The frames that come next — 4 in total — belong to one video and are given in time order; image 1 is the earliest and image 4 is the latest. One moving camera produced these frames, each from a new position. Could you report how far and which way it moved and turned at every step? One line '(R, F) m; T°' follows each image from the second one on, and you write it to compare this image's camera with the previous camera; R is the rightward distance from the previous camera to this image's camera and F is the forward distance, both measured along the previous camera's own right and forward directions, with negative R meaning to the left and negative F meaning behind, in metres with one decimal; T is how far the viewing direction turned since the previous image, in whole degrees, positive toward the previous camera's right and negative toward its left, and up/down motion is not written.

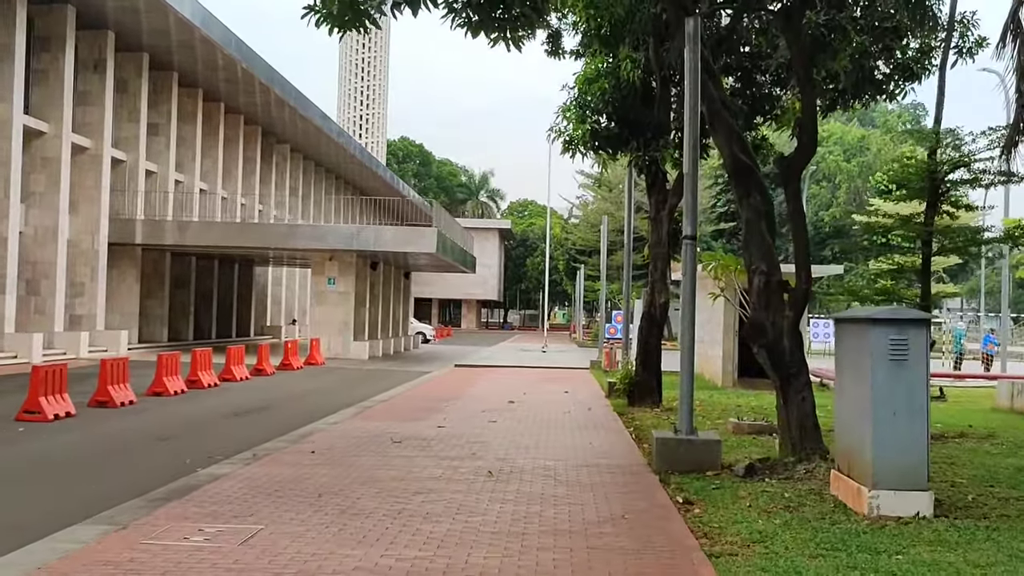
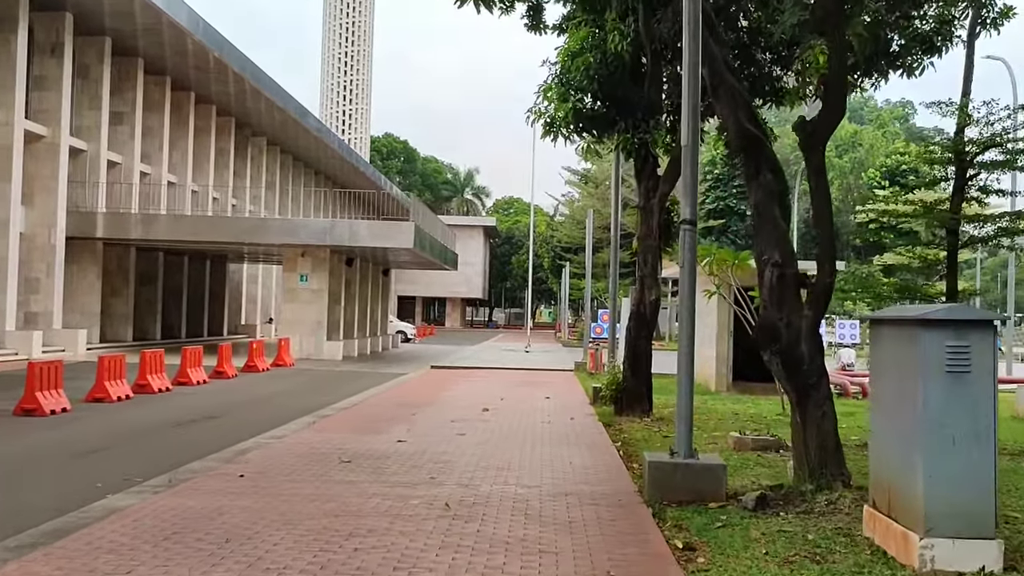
(+0.2, +1.5) m; +1°
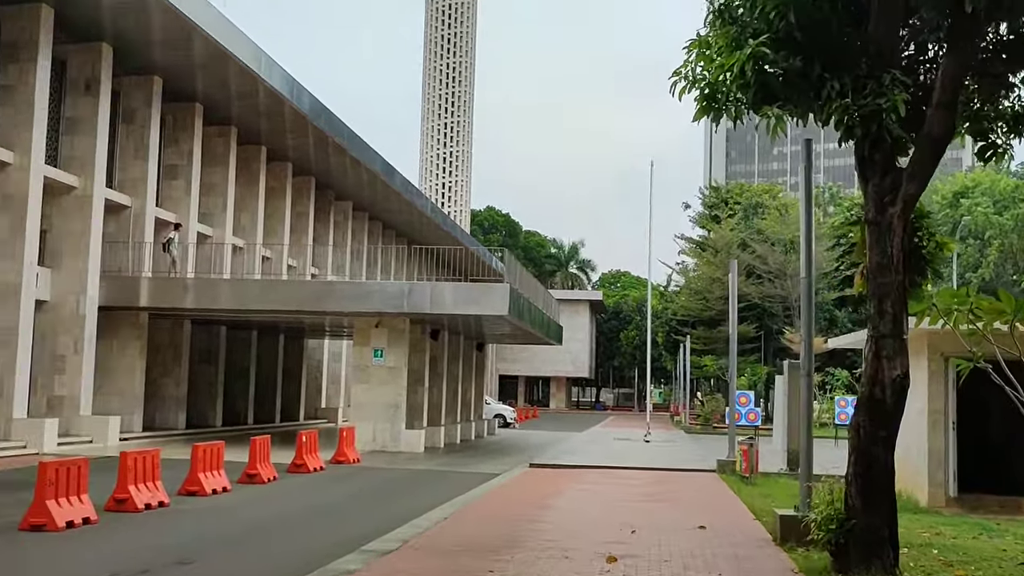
(-0.3, +5.5) m; -5°
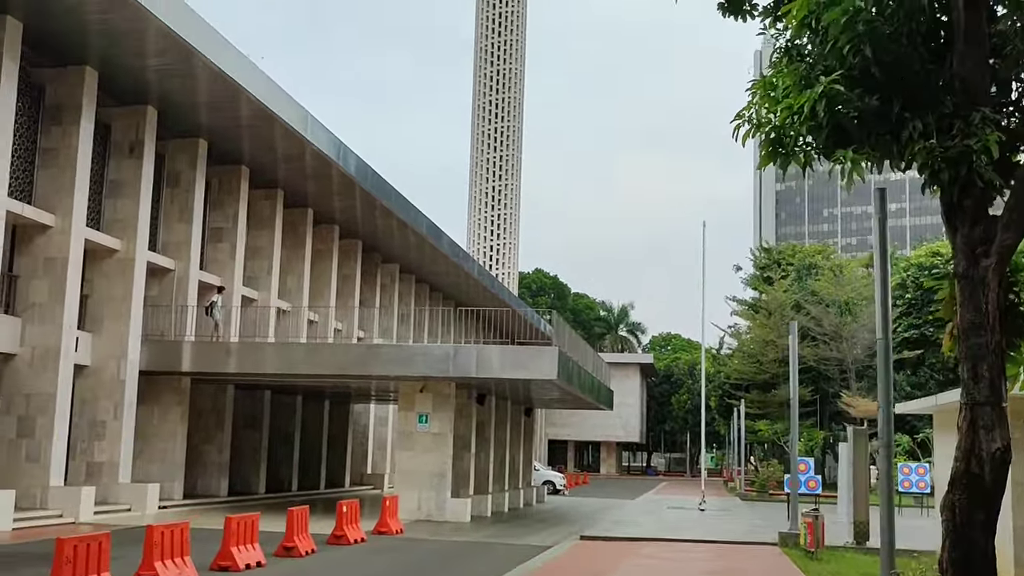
(0.0, +0.8) m; -3°
